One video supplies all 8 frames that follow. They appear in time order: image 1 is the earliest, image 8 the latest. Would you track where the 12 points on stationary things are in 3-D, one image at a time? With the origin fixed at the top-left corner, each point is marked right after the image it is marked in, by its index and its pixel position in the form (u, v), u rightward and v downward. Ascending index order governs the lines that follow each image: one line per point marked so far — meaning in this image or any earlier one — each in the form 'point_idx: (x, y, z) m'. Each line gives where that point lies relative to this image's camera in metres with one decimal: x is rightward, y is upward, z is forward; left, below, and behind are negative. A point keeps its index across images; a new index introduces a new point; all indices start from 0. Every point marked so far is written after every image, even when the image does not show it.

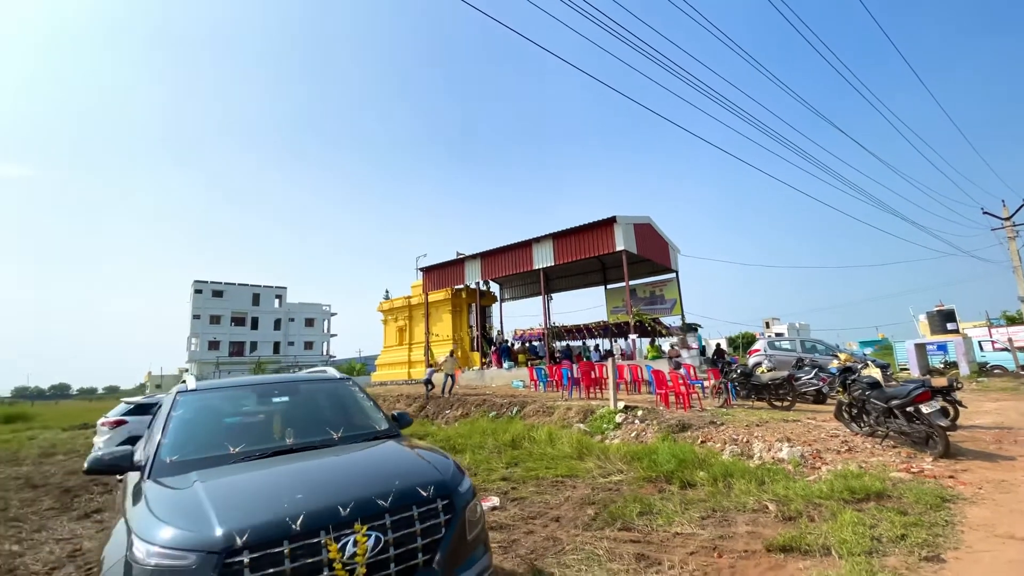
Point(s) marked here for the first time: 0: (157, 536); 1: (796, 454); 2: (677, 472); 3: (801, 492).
0: (-1.6, -1.1, +2.3) m
1: (+4.0, -2.3, +7.0) m
2: (+2.3, -2.5, +6.8) m
3: (+3.1, -2.2, +5.4) m
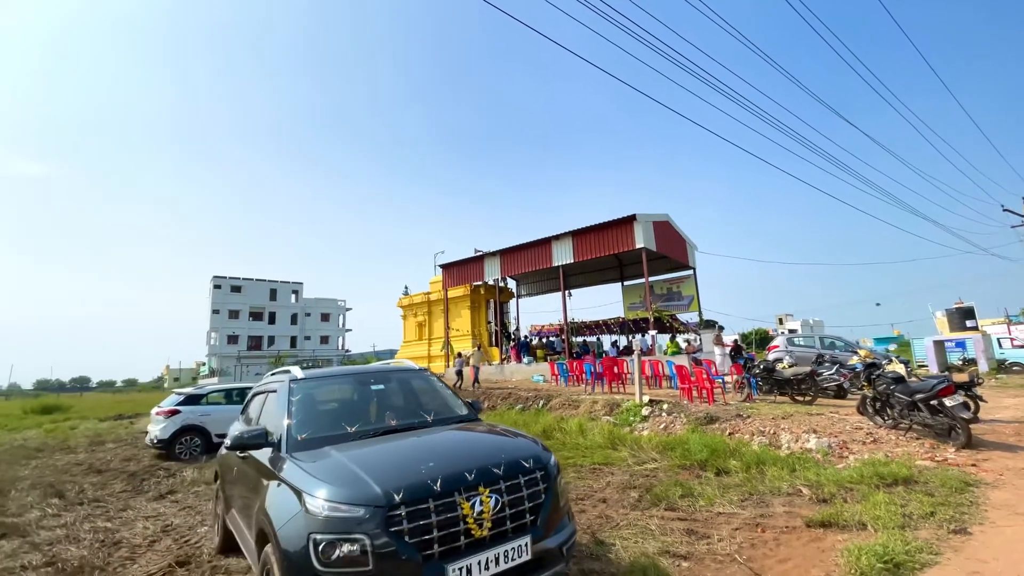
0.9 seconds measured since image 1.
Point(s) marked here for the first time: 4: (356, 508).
0: (-1.0, -1.1, +2.8) m
1: (+4.7, -2.3, +7.4) m
2: (+2.9, -2.5, +7.3) m
3: (+3.8, -2.2, +5.8) m
4: (-0.8, -1.2, +2.7) m
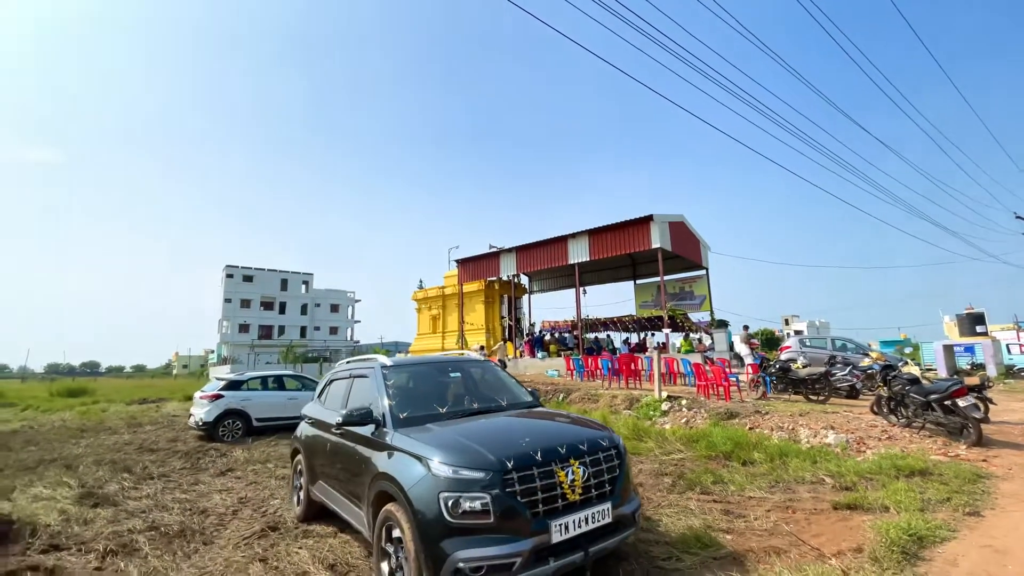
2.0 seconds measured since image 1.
0: (-0.4, -1.1, +3.3) m
1: (+5.3, -2.4, +7.9) m
2: (+3.5, -2.5, +7.8) m
3: (+4.3, -2.3, +6.3) m
4: (-0.2, -1.2, +3.2) m
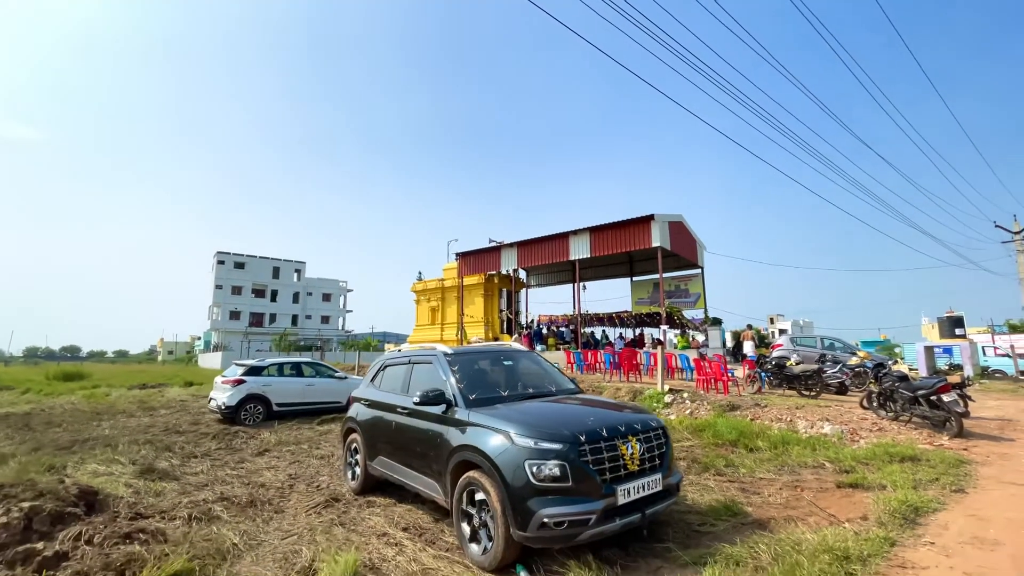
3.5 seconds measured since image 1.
0: (+0.1, -1.1, +3.9) m
1: (+5.7, -2.5, +8.7) m
2: (+3.9, -2.5, +8.5) m
3: (+4.8, -2.3, +7.0) m
4: (+0.3, -1.2, +3.8) m
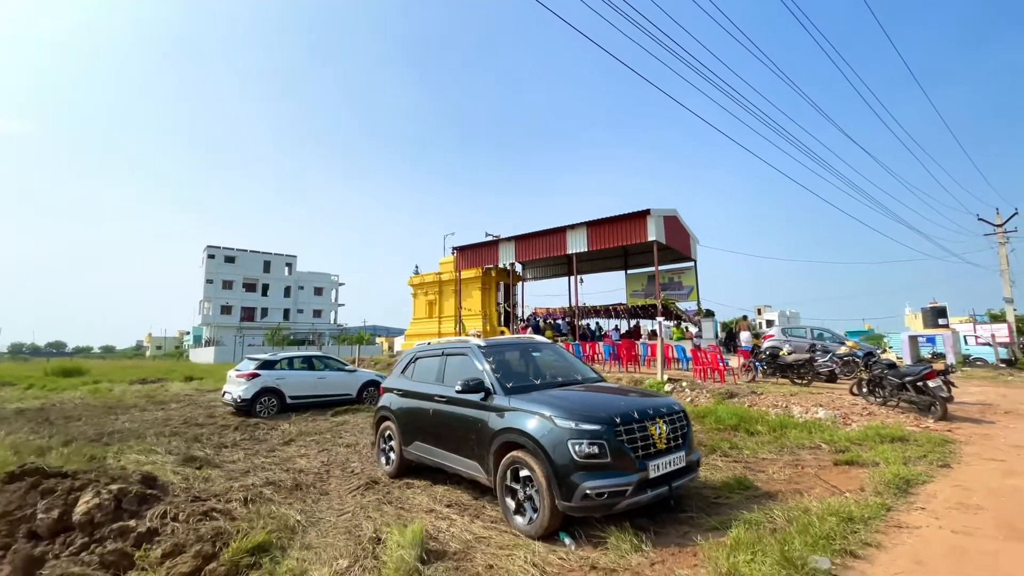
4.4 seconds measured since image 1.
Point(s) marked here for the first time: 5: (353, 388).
0: (+0.5, -1.1, +4.3) m
1: (+5.9, -2.4, +9.2) m
2: (+4.2, -2.4, +9.0) m
3: (+5.1, -2.3, +7.6) m
4: (+0.7, -1.2, +4.3) m
5: (-4.5, -2.8, +14.2) m
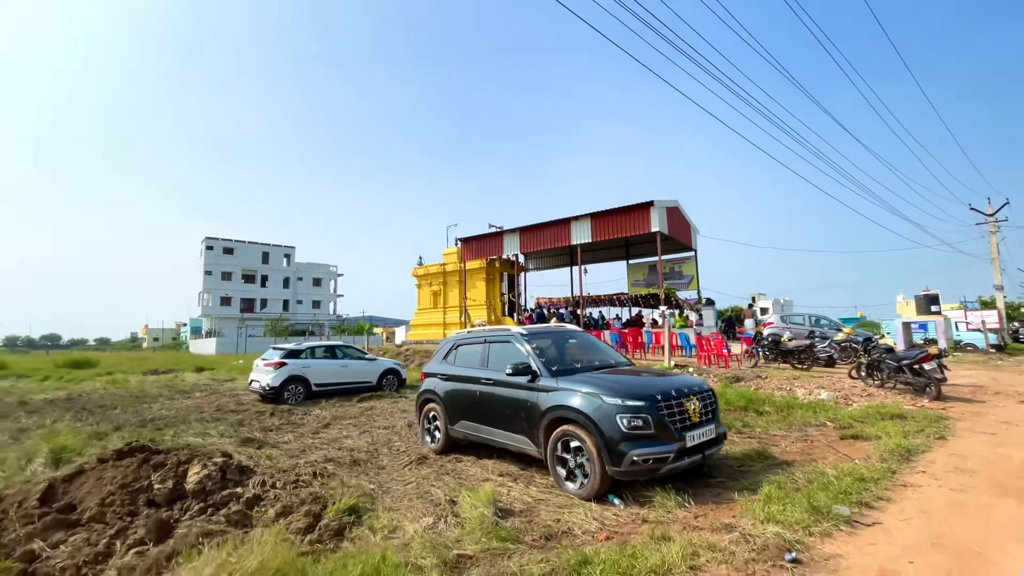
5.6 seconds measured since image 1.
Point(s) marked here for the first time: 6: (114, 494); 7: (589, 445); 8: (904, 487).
0: (+1.0, -1.1, +4.9) m
1: (+6.4, -2.2, +9.9) m
2: (+4.6, -2.3, +9.7) m
3: (+5.6, -2.1, +8.3) m
4: (+1.2, -1.1, +4.8) m
5: (-4.1, -2.6, +14.8) m
6: (-3.4, -1.8, +4.3) m
7: (+0.8, -1.6, +4.9) m
8: (+3.6, -1.8, +4.5) m
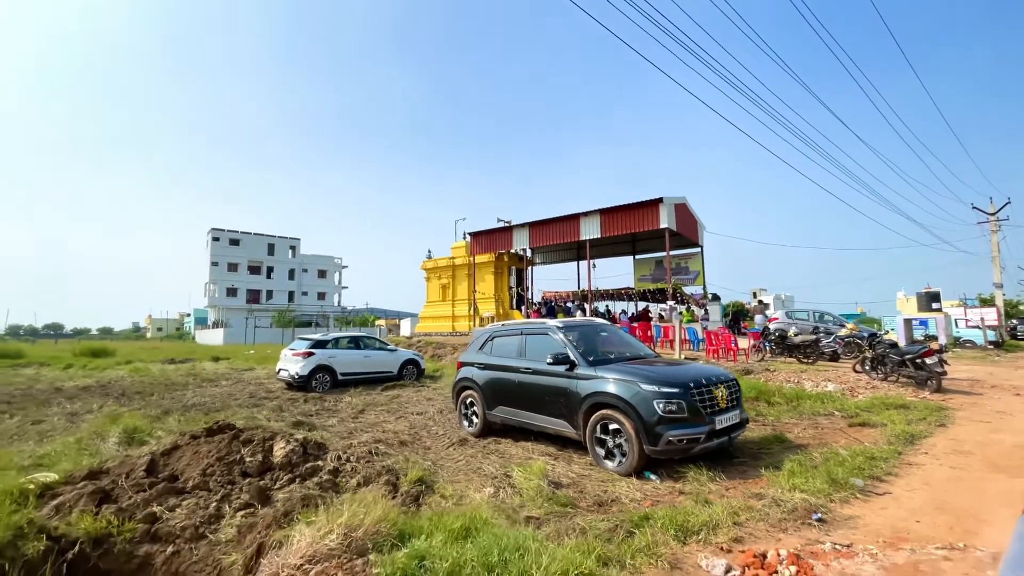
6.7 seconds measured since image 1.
0: (+1.5, -1.0, +5.5) m
1: (+6.9, -2.1, +10.5) m
2: (+5.1, -2.2, +10.3) m
3: (+6.1, -2.1, +8.8) m
4: (+1.7, -1.1, +5.4) m
5: (-3.6, -2.4, +15.4) m
6: (-2.9, -1.7, +4.9) m
7: (+1.3, -1.5, +5.5) m
8: (+4.1, -1.8, +5.1) m
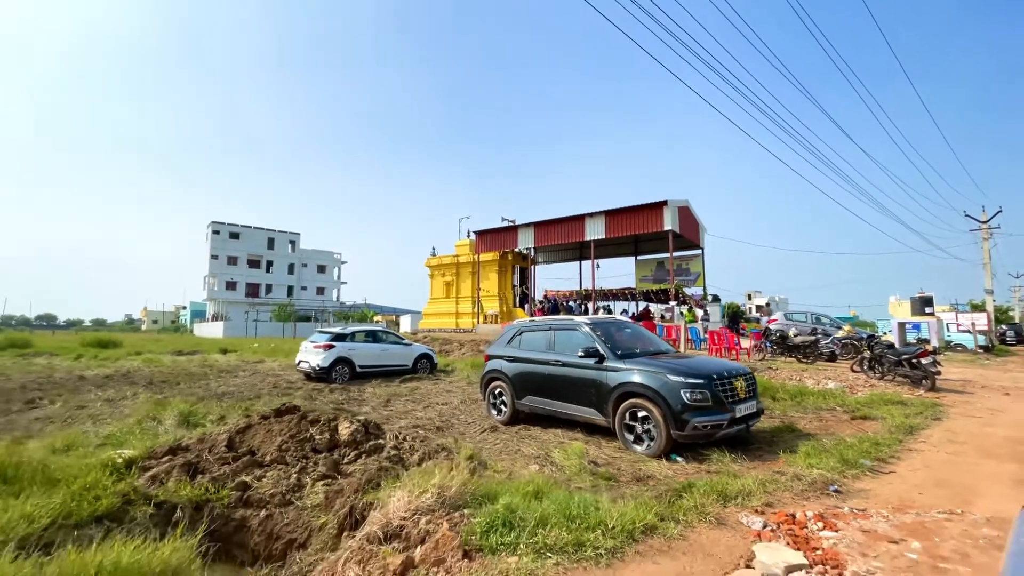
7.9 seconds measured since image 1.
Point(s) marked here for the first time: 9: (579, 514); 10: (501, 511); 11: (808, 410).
0: (+2.0, -1.0, +6.1) m
1: (+7.3, -2.2, +11.1) m
2: (+5.6, -2.3, +10.9) m
3: (+6.5, -2.1, +9.5) m
4: (+2.2, -1.1, +6.0) m
5: (-3.3, -2.3, +15.9) m
6: (-2.5, -1.7, +5.4) m
7: (+1.7, -1.5, +6.1) m
8: (+4.5, -1.9, +5.7) m
9: (+0.4, -1.5, +3.4) m
10: (-0.1, -1.5, +3.3) m
11: (+5.5, -2.3, +9.3) m
